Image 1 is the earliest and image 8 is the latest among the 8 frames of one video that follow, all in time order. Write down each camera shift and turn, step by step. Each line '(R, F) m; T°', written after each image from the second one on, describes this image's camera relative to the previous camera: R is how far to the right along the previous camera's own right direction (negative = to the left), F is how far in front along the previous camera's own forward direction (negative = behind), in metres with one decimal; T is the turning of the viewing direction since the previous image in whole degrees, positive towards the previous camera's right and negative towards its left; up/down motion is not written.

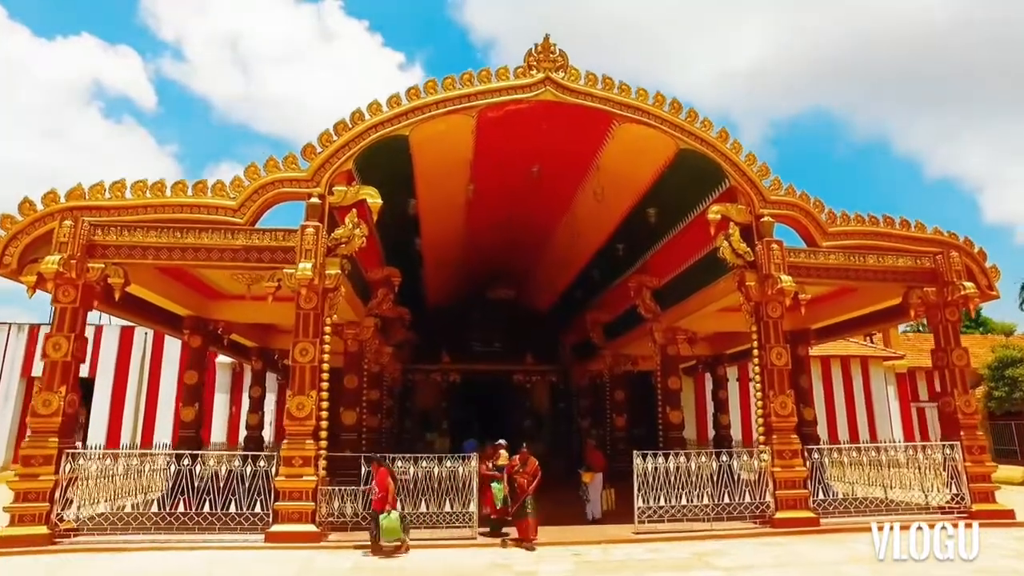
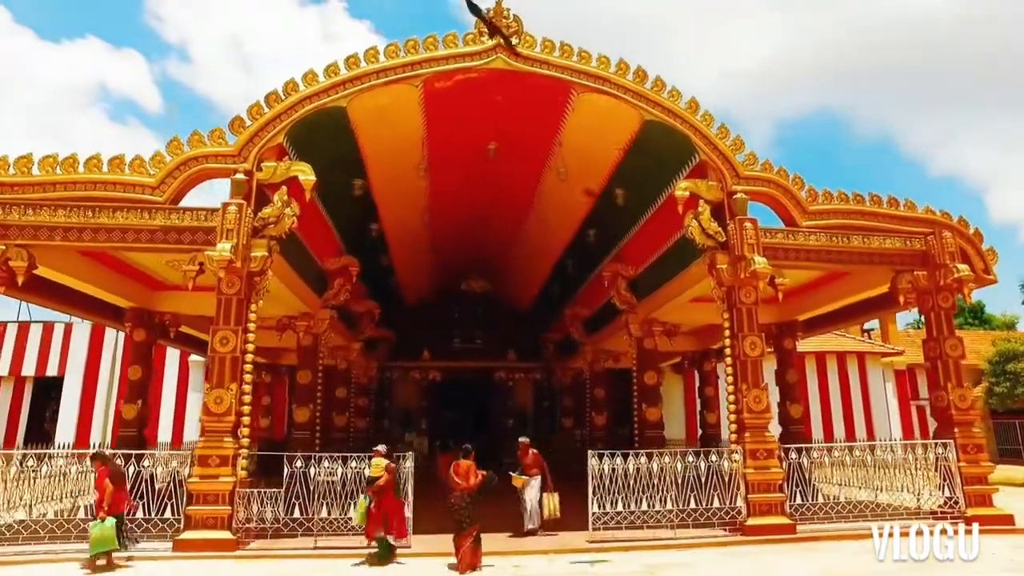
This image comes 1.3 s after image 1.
(+0.6, +0.7) m; 0°
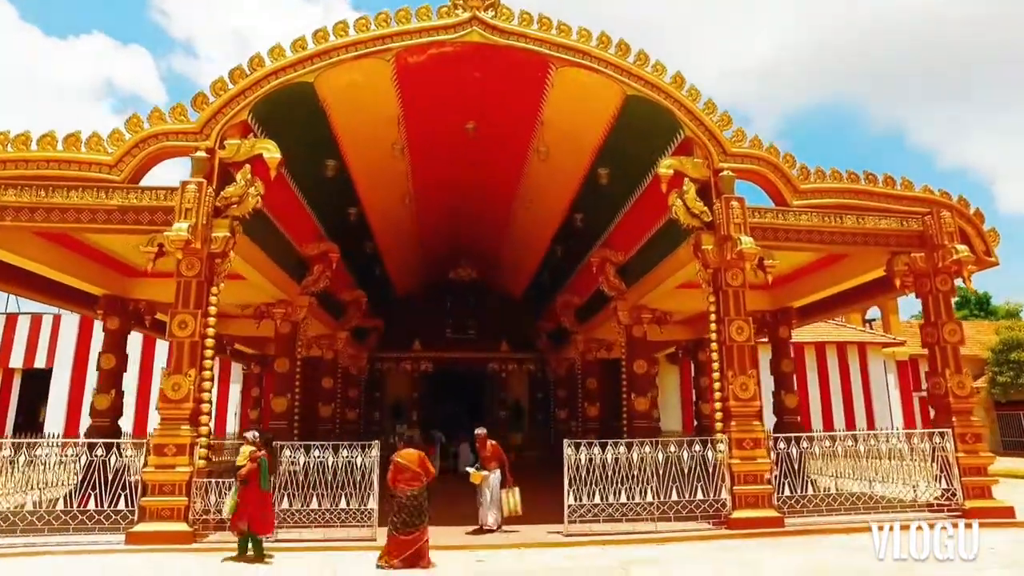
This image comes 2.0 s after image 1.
(+0.3, +0.3) m; 0°
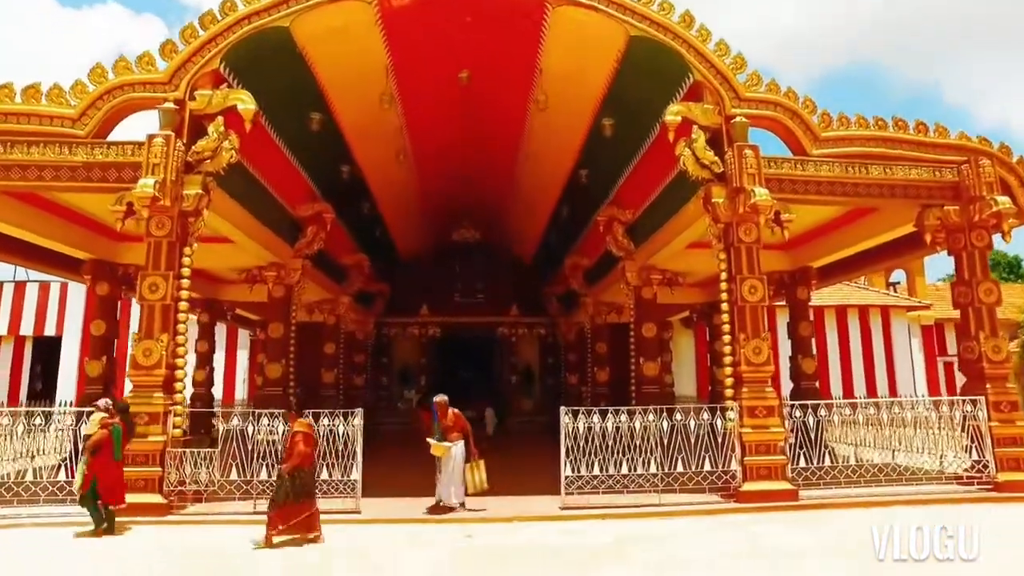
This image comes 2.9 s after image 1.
(+0.2, +0.5) m; -2°
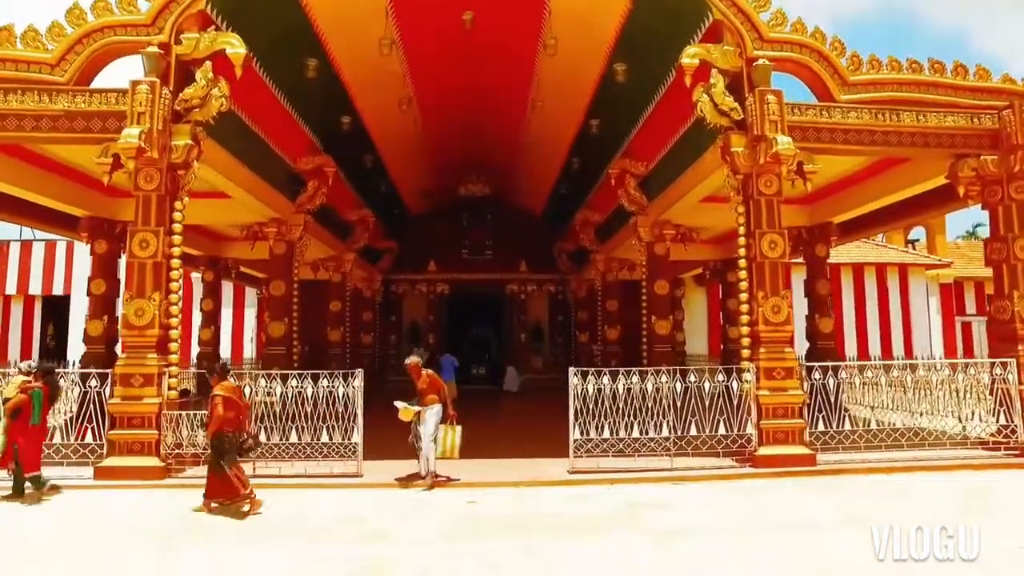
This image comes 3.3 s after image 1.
(0.0, +0.3) m; -1°
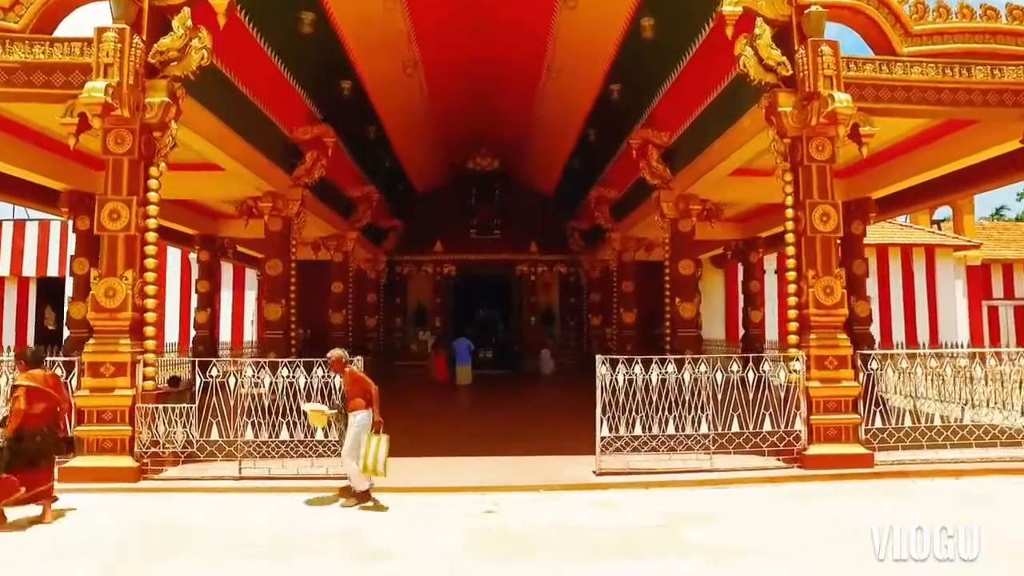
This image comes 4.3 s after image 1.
(-0.1, +0.7) m; 0°
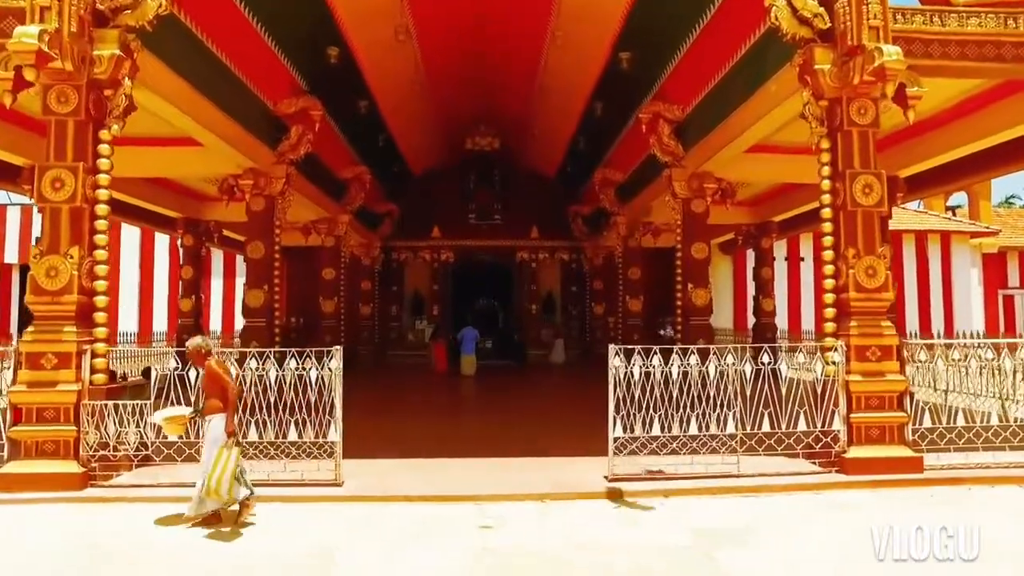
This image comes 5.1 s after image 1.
(0.0, +0.6) m; 0°
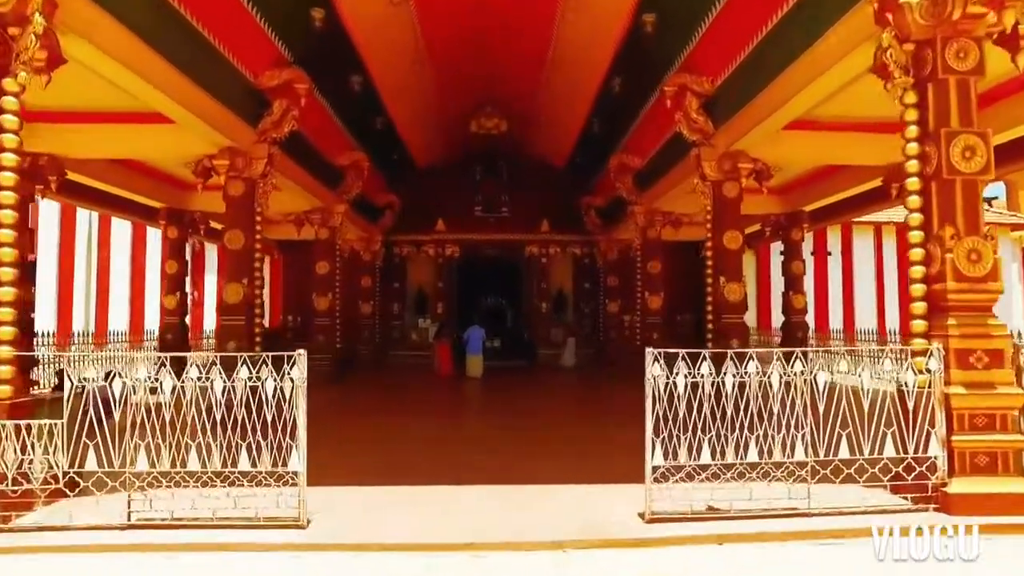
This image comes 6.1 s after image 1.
(0.0, +1.0) m; -1°
